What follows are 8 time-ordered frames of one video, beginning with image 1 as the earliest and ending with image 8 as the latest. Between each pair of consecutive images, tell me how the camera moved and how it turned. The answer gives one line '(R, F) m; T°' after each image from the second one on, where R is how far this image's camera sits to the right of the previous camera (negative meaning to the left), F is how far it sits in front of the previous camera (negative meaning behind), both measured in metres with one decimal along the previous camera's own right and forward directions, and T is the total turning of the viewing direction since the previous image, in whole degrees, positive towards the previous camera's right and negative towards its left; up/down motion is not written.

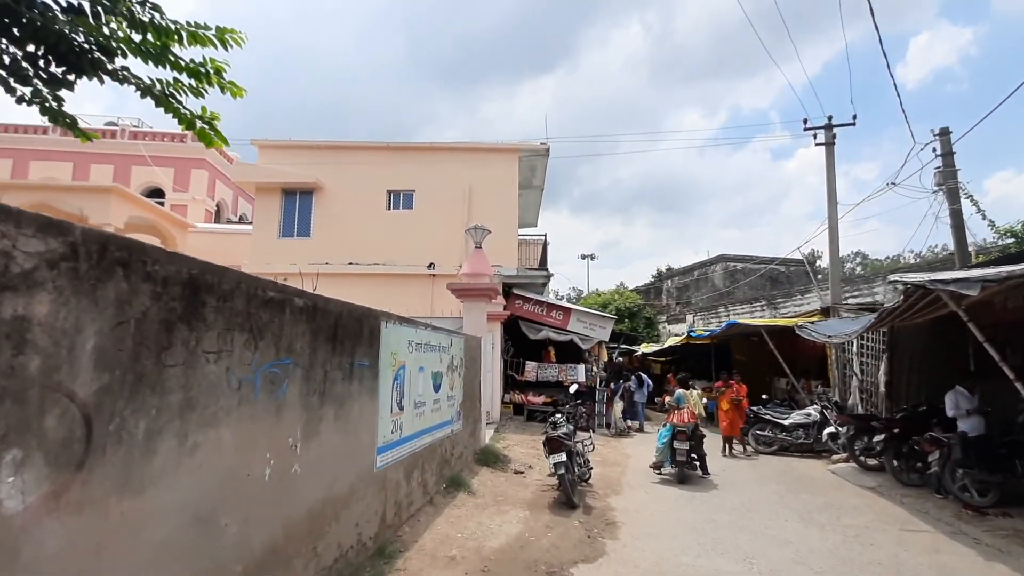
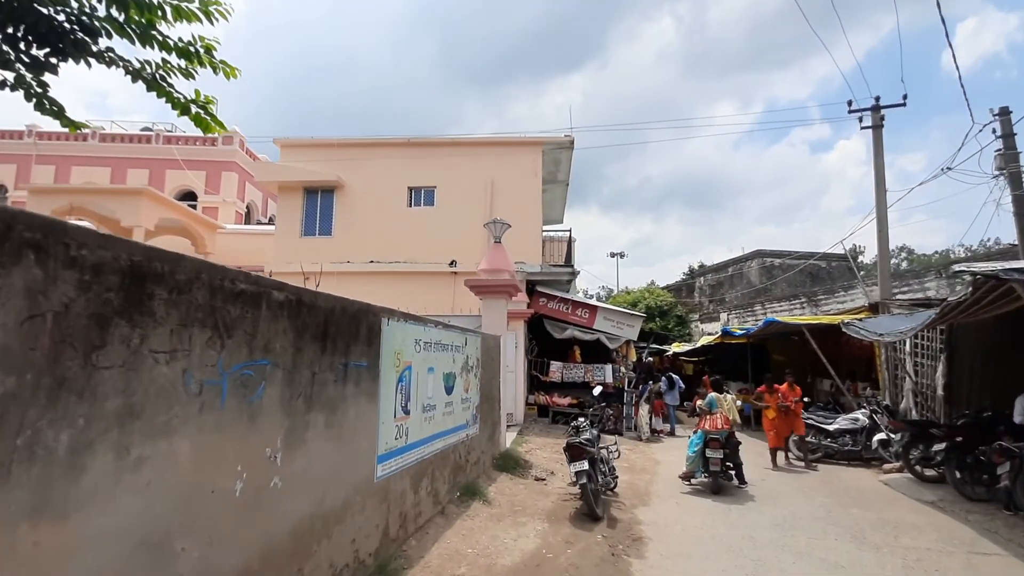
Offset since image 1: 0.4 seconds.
(+0.1, +0.4) m; -3°
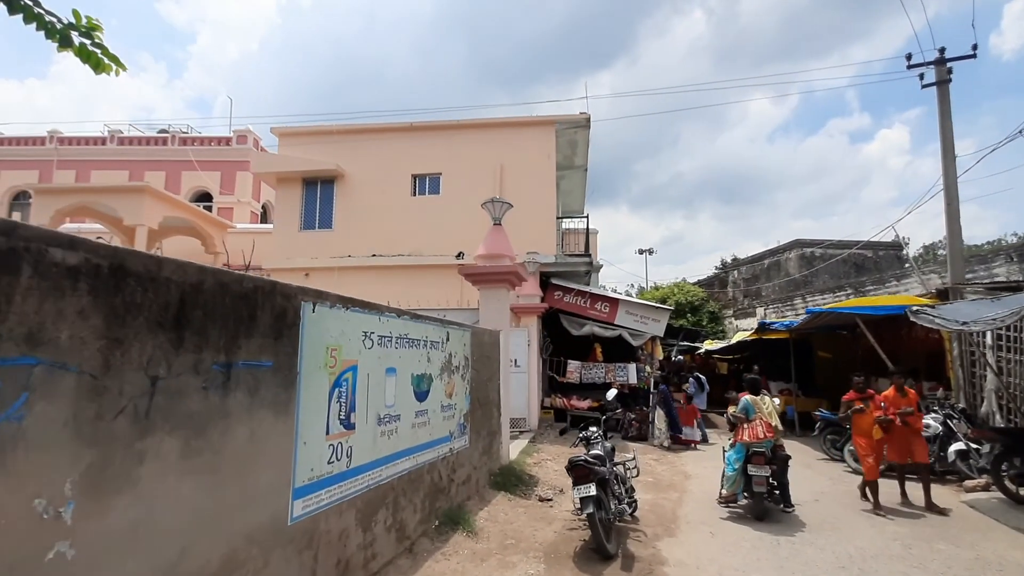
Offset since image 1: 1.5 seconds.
(+0.4, +1.2) m; -3°
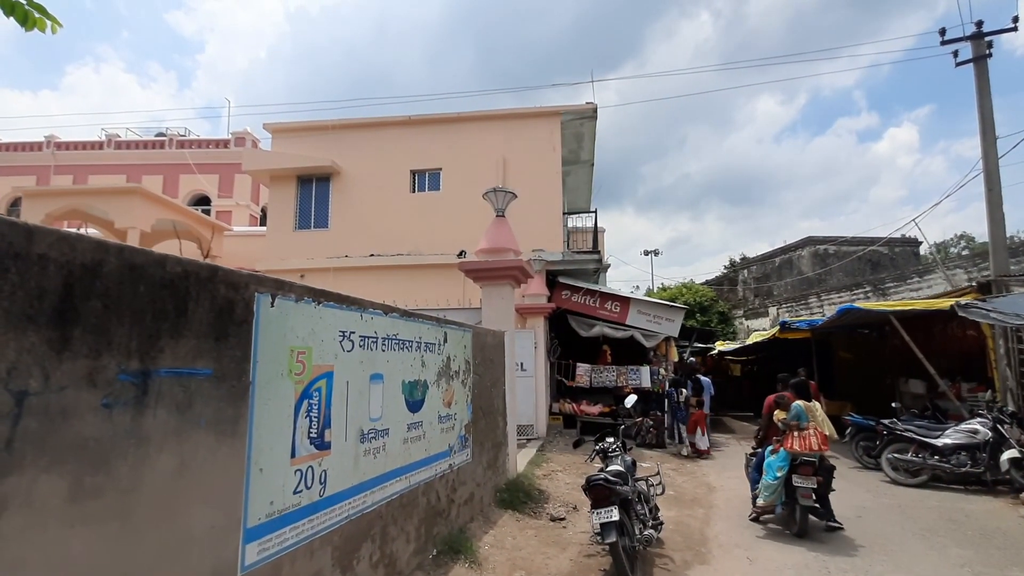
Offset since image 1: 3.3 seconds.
(0.0, +0.7) m; 0°
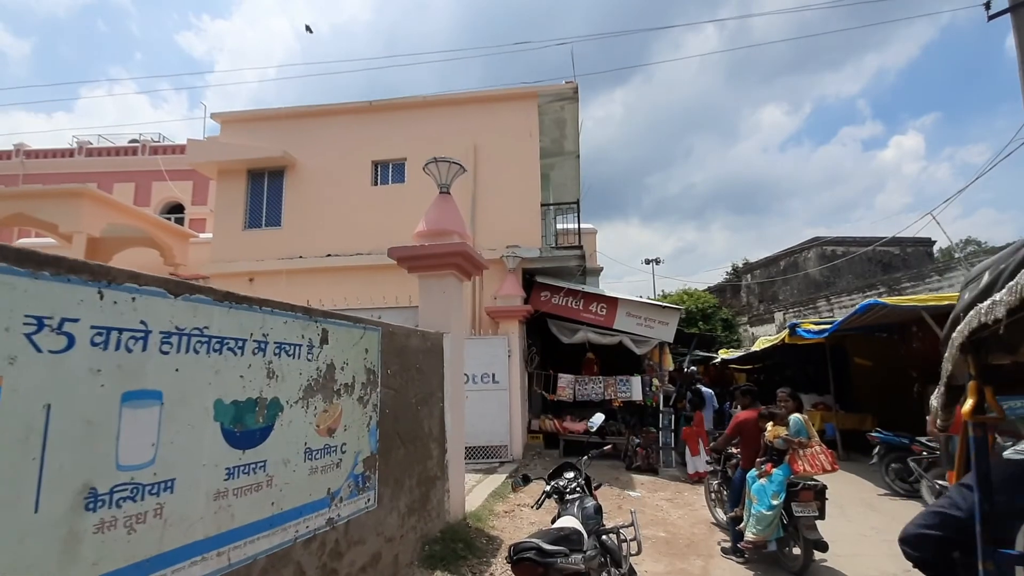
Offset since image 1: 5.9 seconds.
(+0.6, +1.5) m; 0°
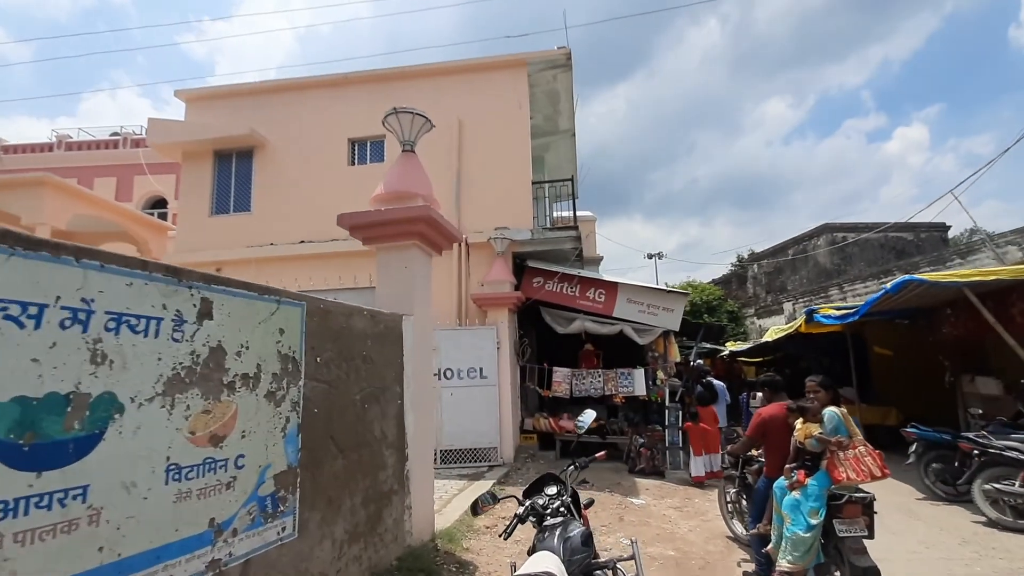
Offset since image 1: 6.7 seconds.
(+0.2, +1.0) m; 0°
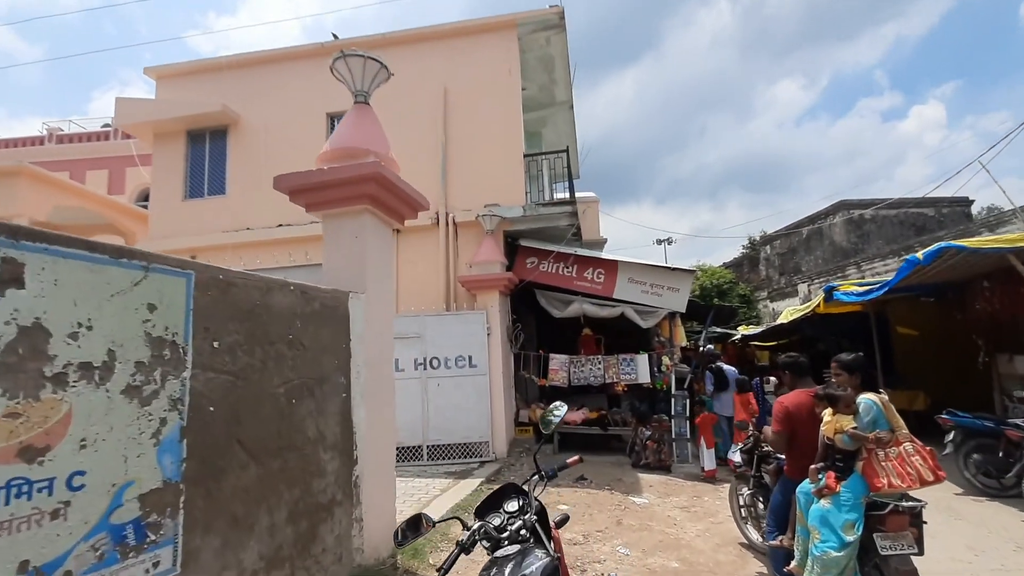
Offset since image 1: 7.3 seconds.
(+0.3, +0.7) m; -1°
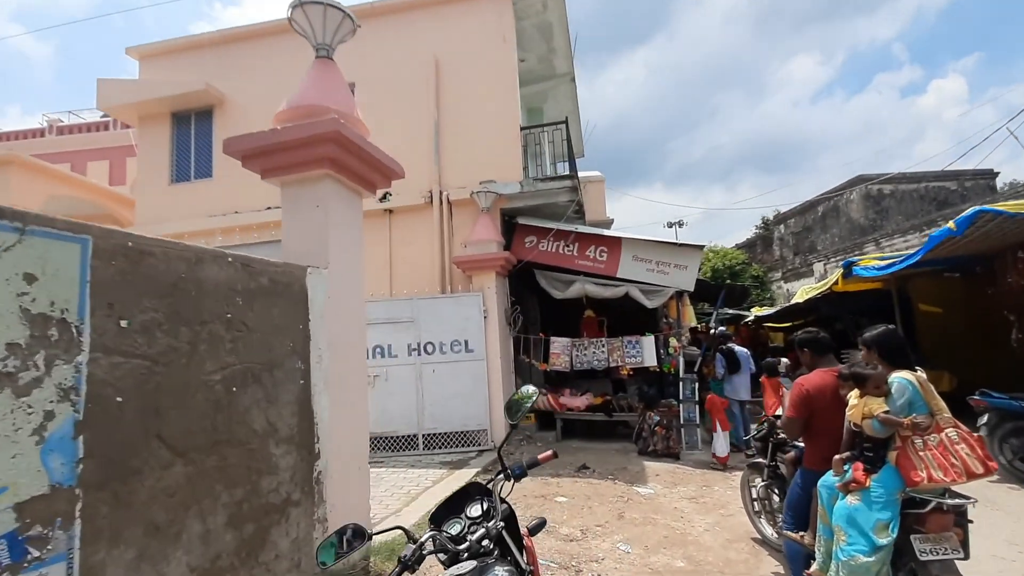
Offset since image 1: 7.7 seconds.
(+0.2, +0.4) m; -1°
